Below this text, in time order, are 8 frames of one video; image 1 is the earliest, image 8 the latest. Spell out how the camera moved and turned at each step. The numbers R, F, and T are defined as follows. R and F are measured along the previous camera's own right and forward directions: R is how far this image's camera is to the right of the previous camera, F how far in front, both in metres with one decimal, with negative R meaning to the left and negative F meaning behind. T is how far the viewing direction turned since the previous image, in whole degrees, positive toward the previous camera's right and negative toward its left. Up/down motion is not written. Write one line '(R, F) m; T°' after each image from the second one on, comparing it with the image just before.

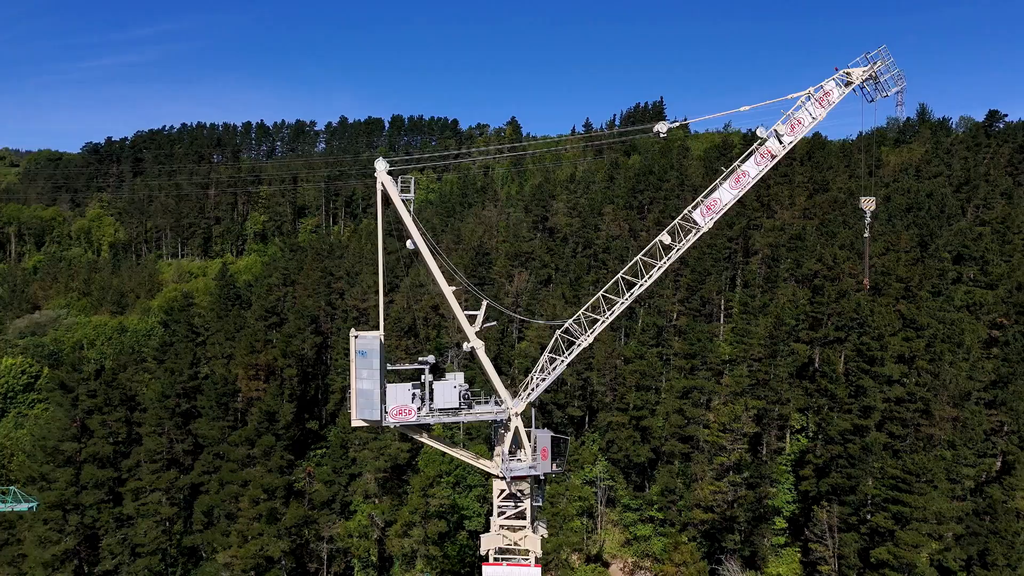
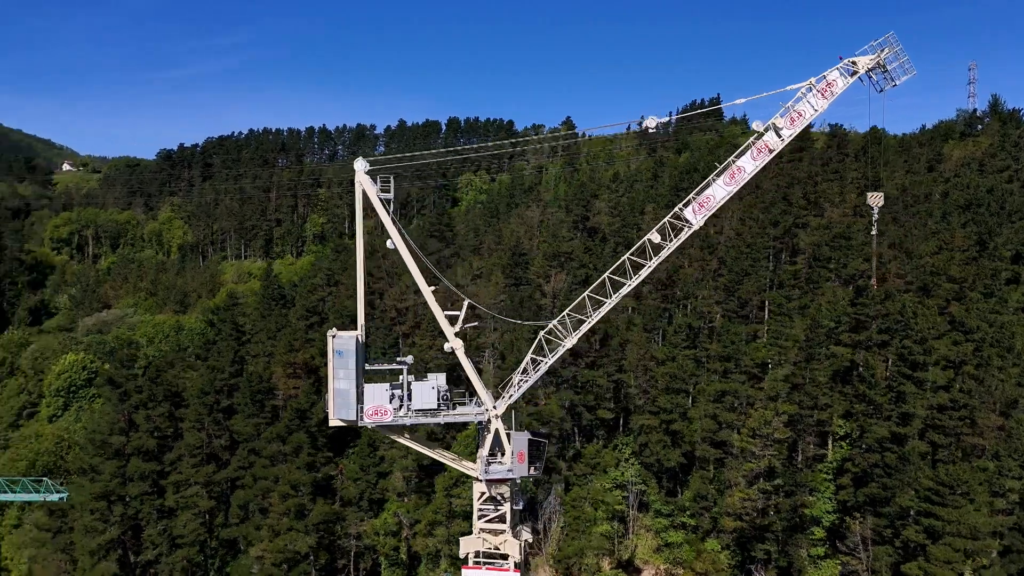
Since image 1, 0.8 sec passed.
(+2.0, +0.4) m; -5°
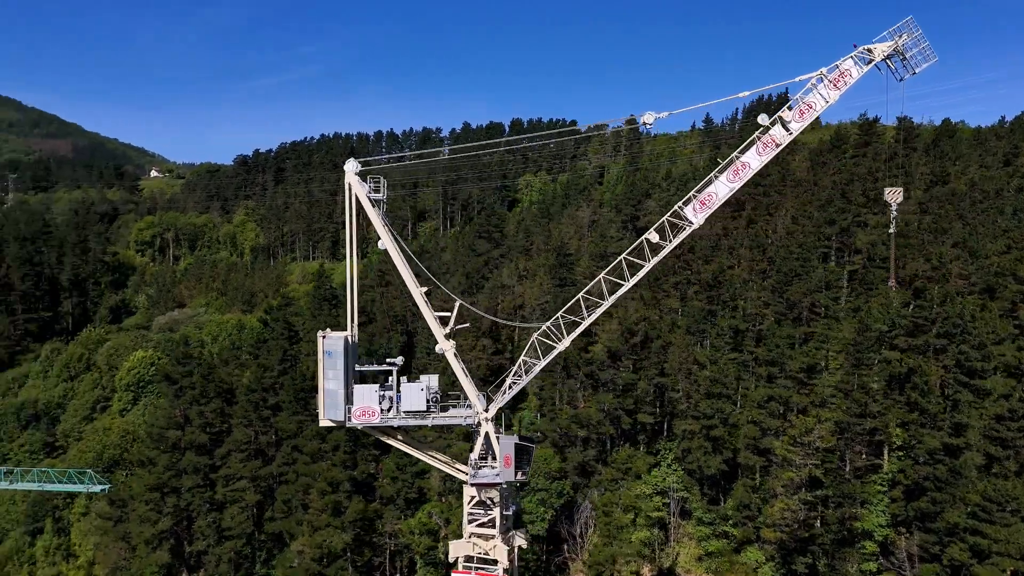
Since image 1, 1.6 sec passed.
(+1.9, +0.4) m; -5°
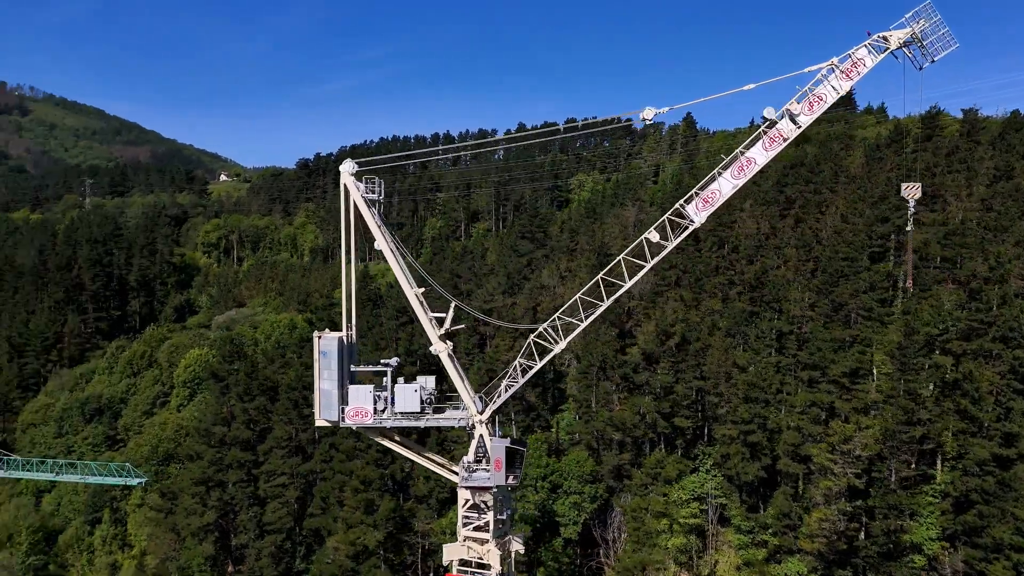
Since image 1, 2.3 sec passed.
(+1.6, +0.3) m; -5°
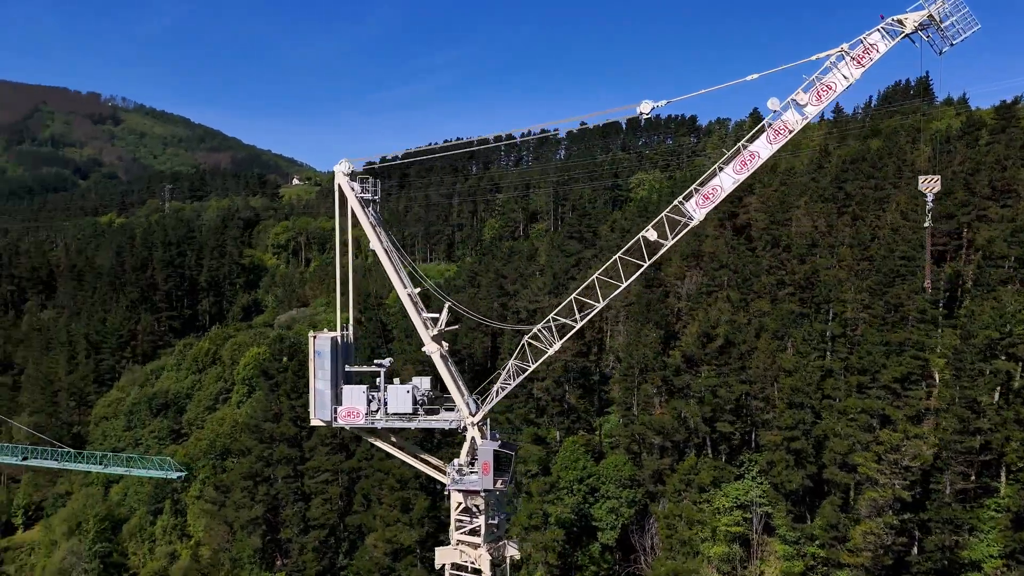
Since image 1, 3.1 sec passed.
(+1.8, +0.4) m; -5°
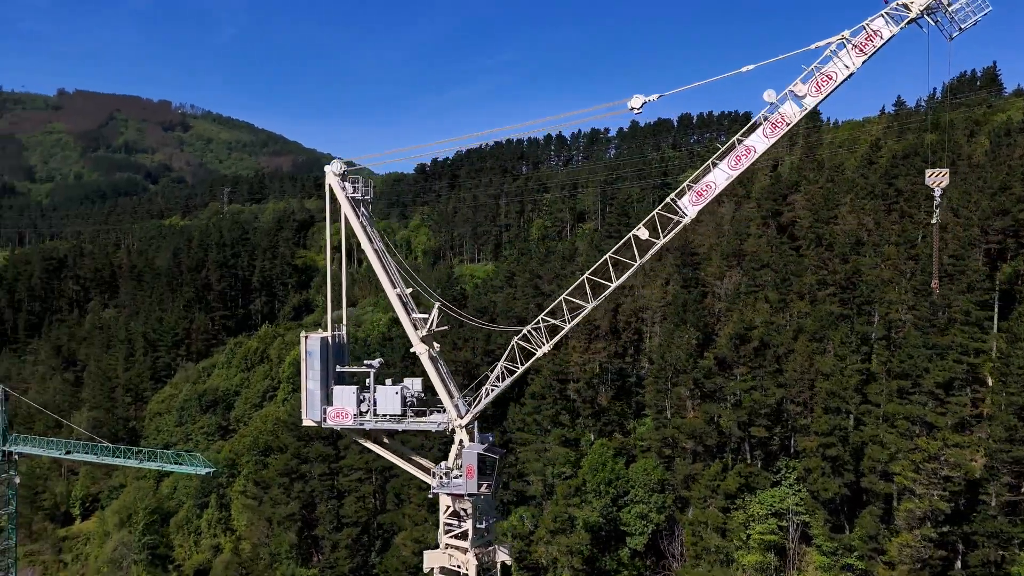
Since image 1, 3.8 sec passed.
(+1.6, +0.4) m; -4°
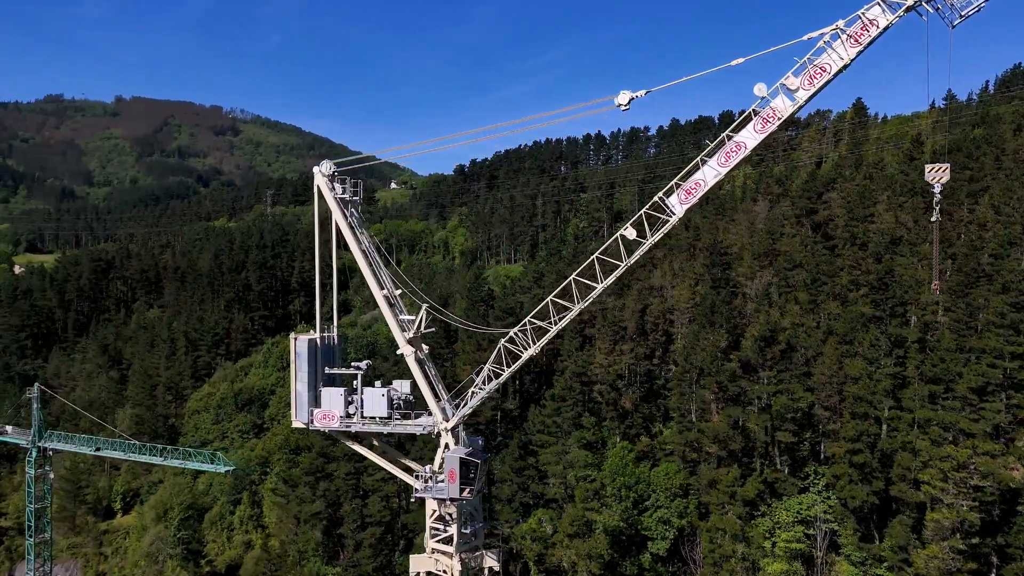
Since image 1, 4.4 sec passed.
(+1.3, +0.3) m; -3°
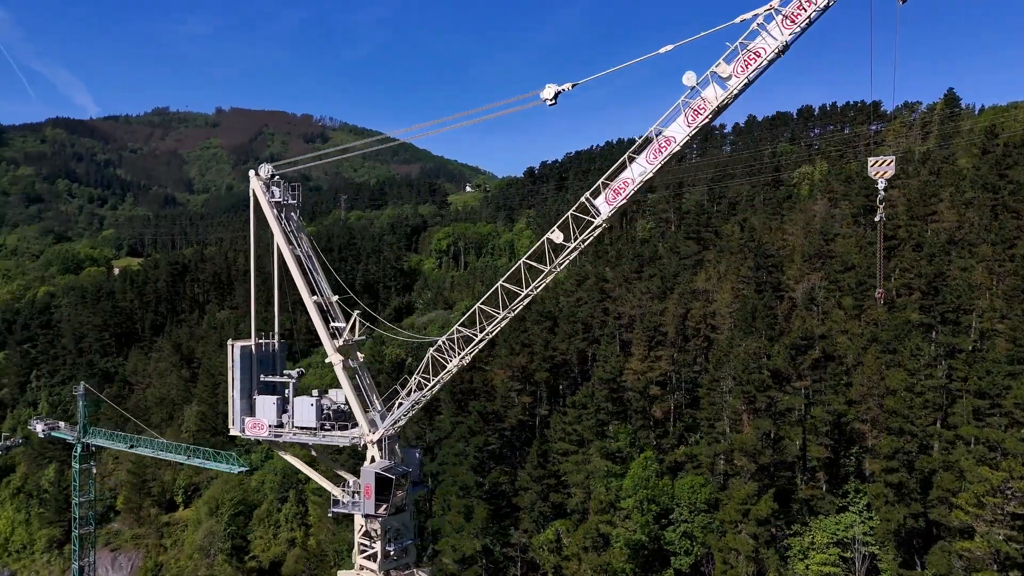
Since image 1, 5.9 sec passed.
(+3.4, +1.1) m; -6°
